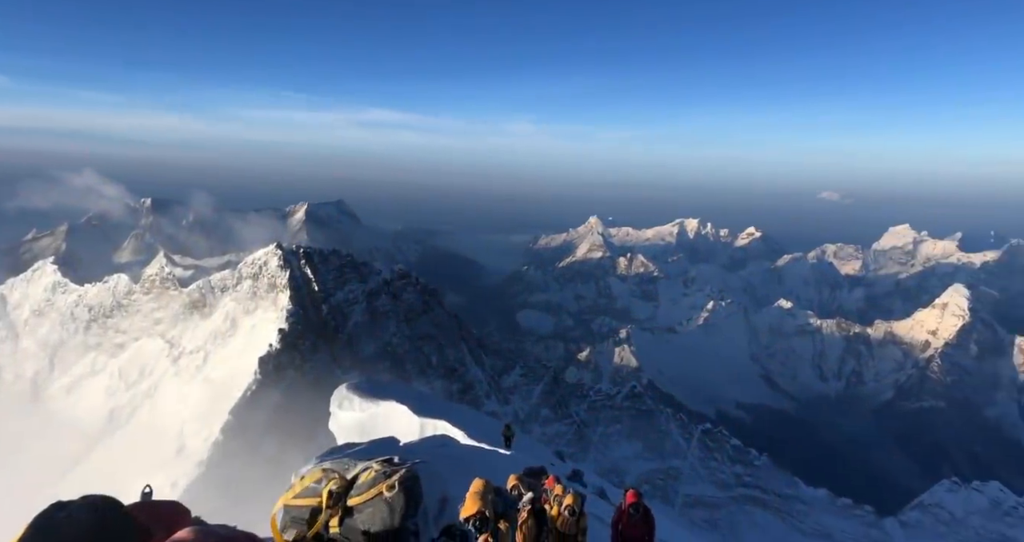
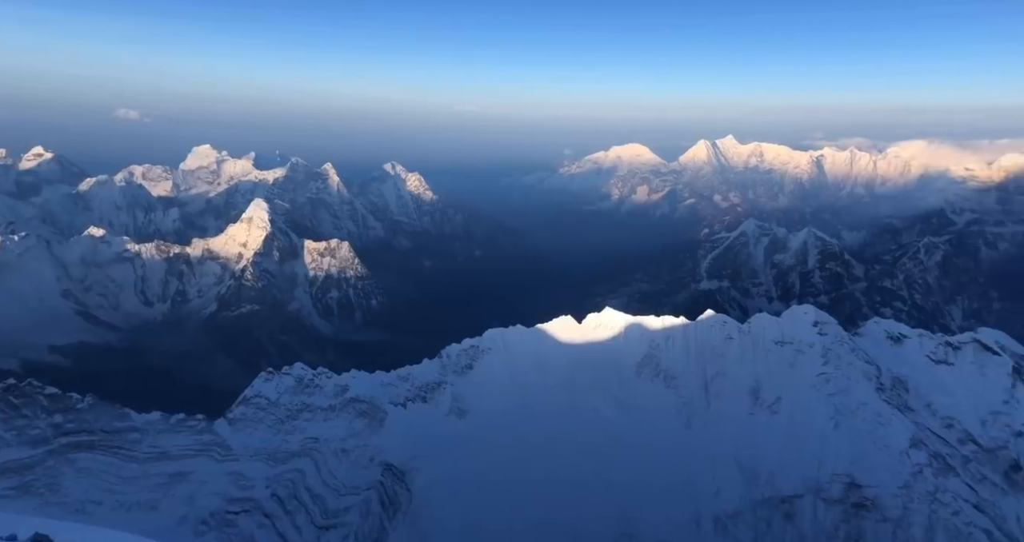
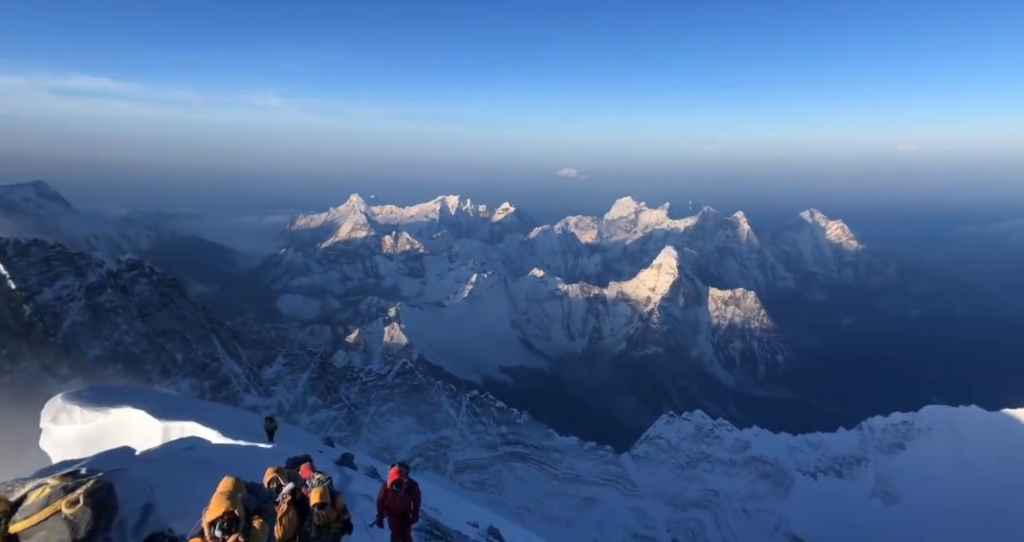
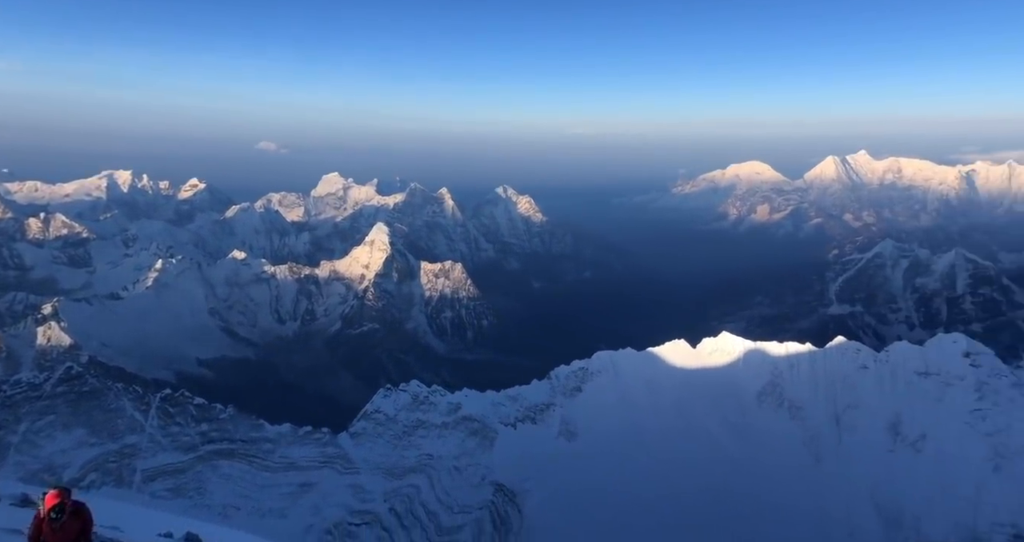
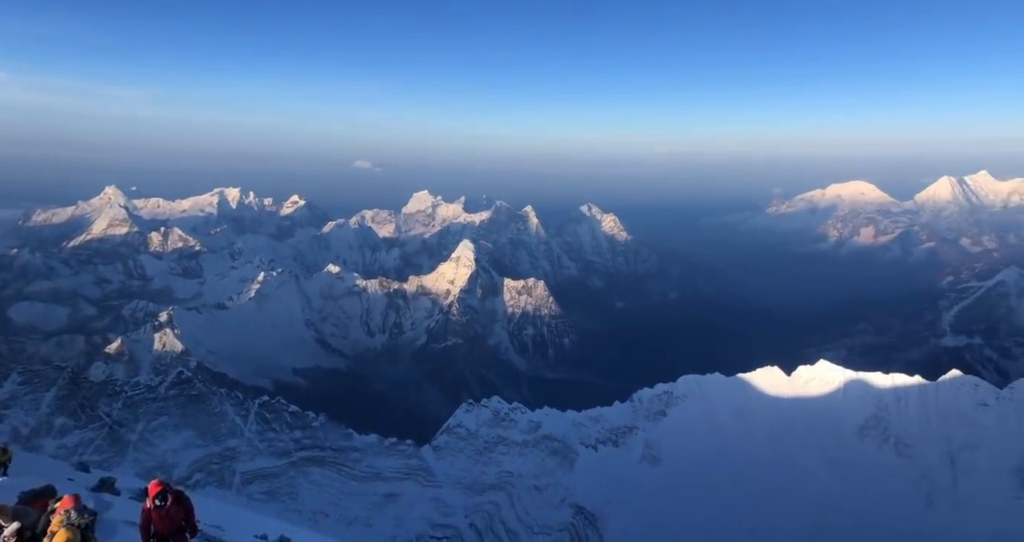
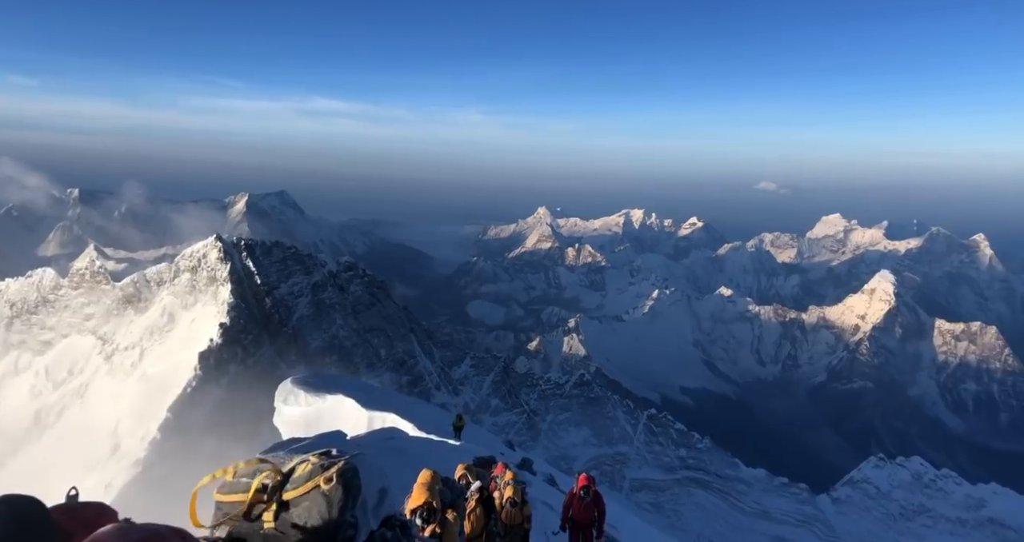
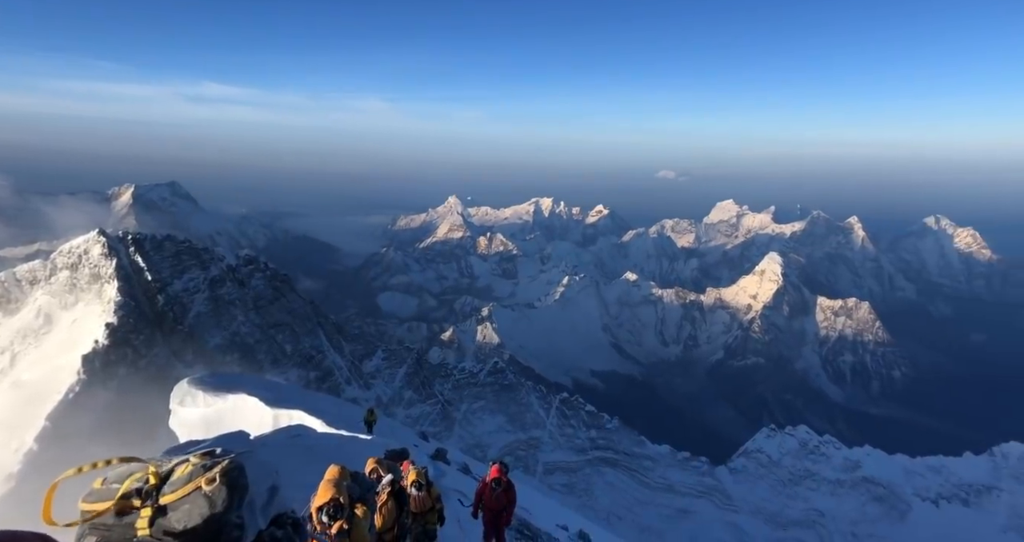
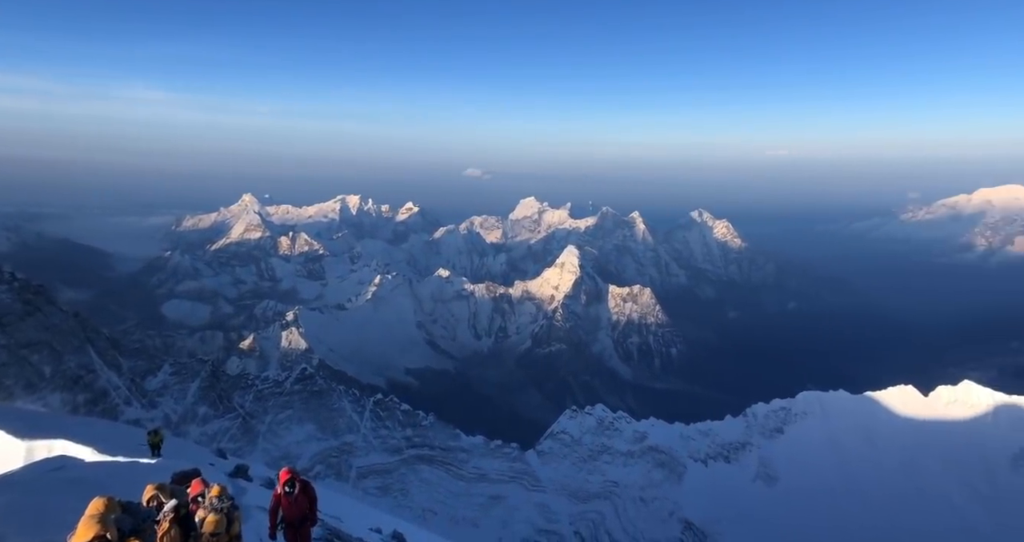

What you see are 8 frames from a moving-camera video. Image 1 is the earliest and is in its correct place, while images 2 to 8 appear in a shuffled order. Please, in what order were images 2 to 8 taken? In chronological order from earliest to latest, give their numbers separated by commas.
6, 7, 3, 8, 5, 4, 2
